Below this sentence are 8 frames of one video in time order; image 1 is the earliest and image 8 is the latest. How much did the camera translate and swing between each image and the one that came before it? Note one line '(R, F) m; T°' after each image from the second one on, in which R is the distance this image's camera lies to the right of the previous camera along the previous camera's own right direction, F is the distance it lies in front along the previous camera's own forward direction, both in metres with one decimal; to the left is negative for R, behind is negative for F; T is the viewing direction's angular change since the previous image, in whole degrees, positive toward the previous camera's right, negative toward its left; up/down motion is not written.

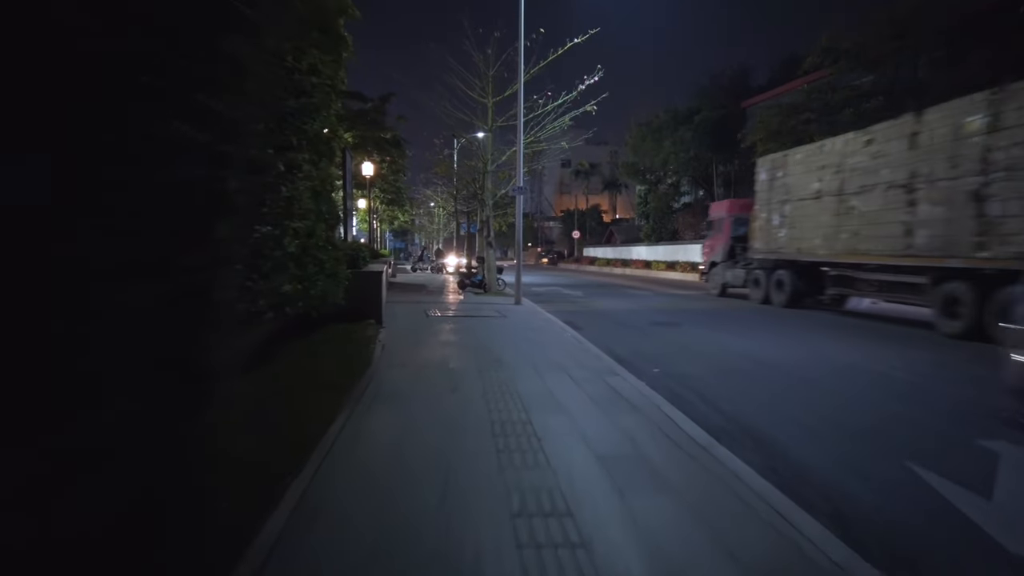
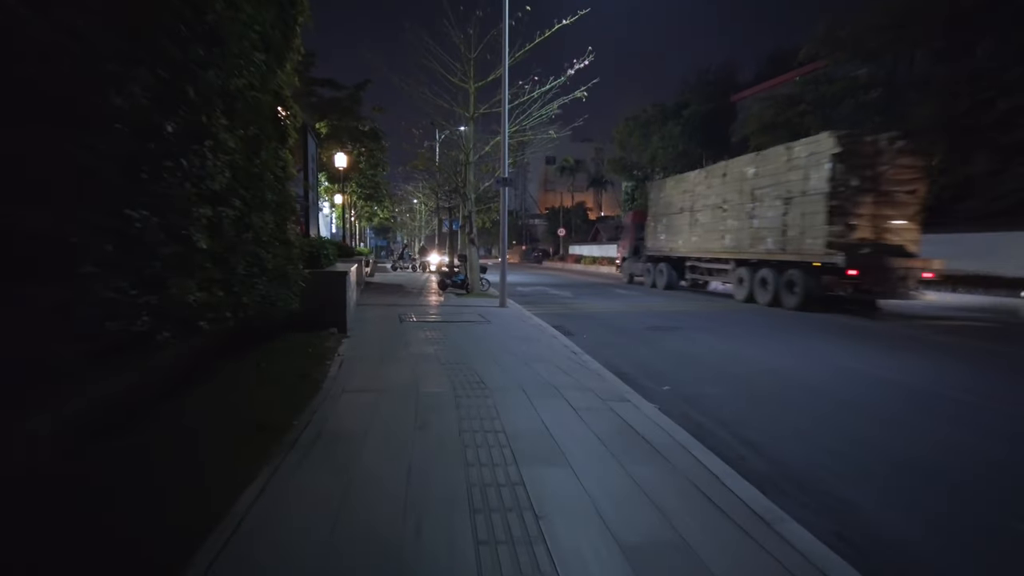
(0.0, +1.6) m; +1°
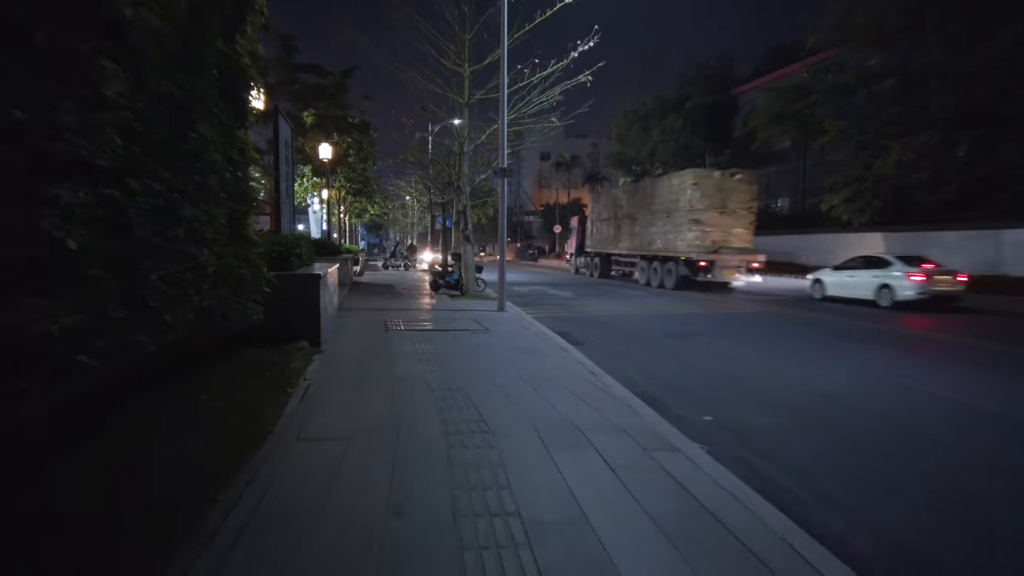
(-0.1, +1.6) m; +1°
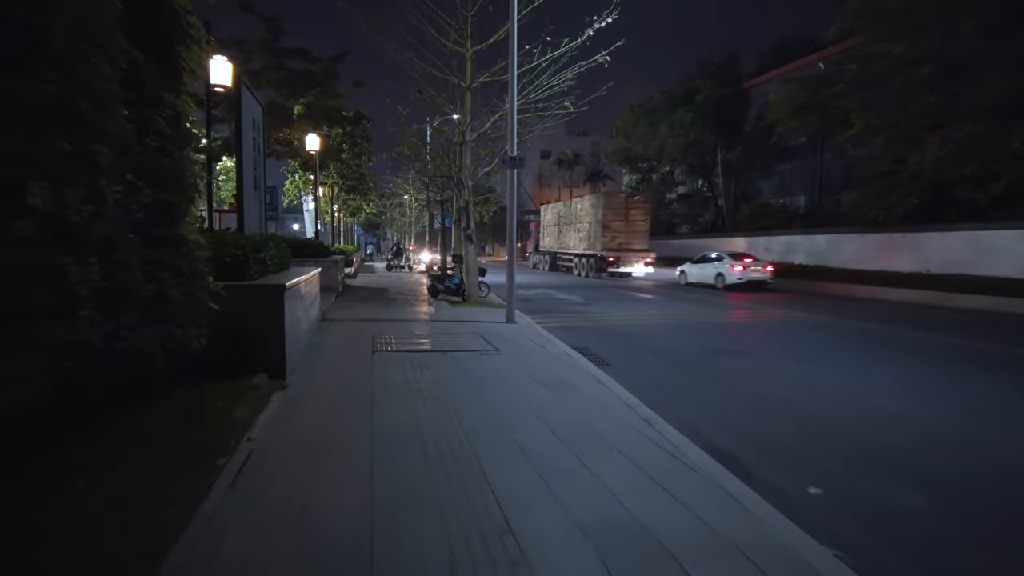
(-0.2, +2.0) m; 0°
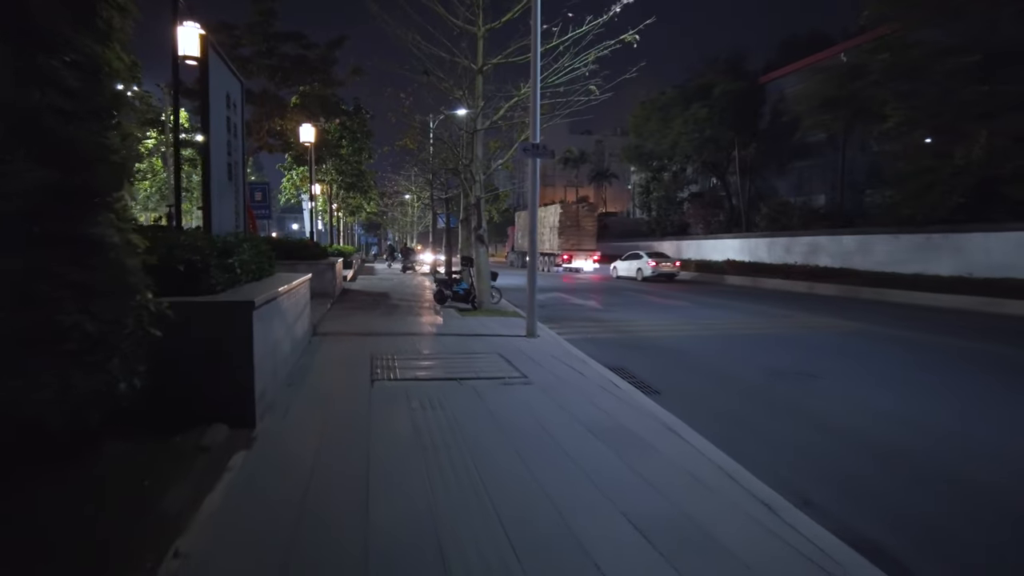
(-0.3, +1.8) m; 0°
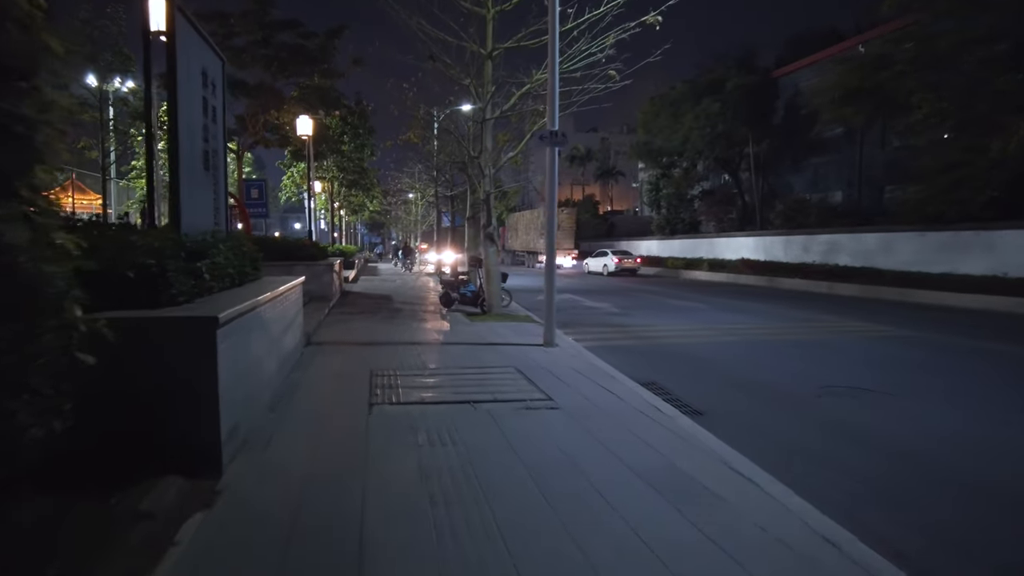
(-0.2, +1.1) m; 0°
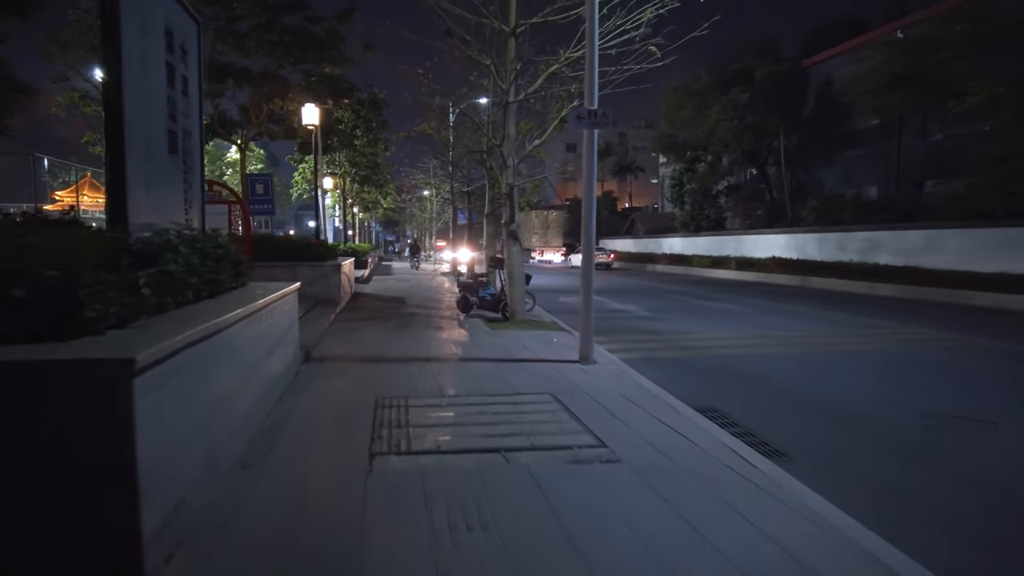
(-0.2, +1.4) m; -1°
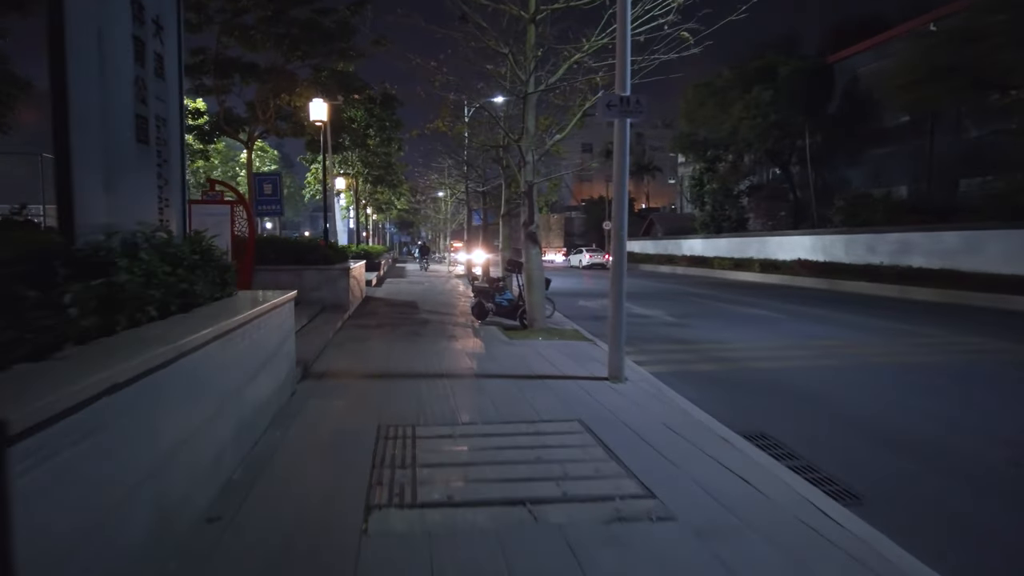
(-0.1, +0.9) m; -1°
